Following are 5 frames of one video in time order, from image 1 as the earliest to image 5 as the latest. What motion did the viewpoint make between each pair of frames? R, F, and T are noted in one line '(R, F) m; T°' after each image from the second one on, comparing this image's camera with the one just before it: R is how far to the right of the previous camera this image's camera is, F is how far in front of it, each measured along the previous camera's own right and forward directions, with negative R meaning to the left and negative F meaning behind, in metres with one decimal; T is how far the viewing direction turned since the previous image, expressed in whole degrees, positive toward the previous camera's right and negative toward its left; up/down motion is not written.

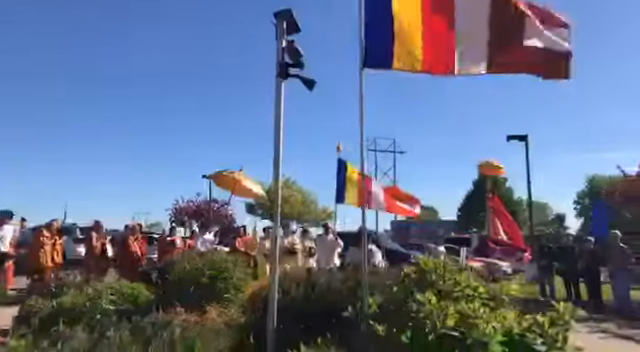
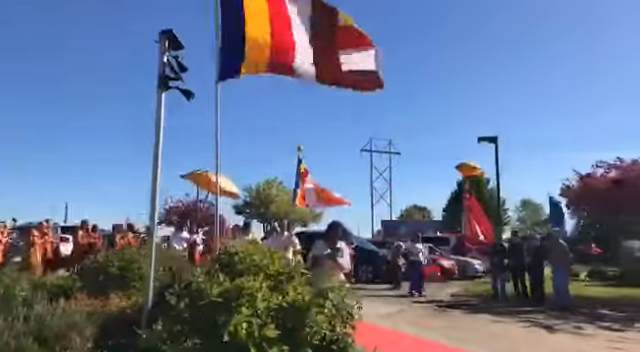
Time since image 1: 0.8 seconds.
(+1.3, -0.6) m; 0°
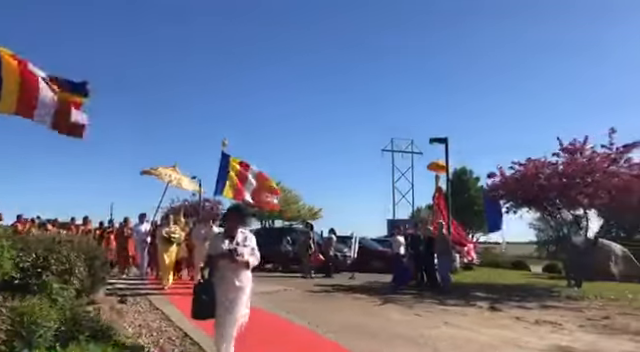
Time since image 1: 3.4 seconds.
(+4.0, -1.6) m; -4°
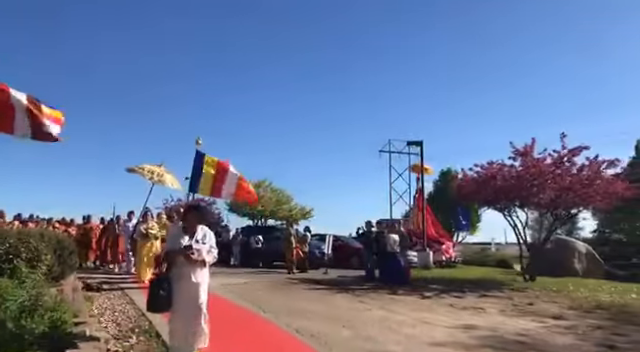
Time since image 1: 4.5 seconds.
(+1.1, -1.1) m; 0°
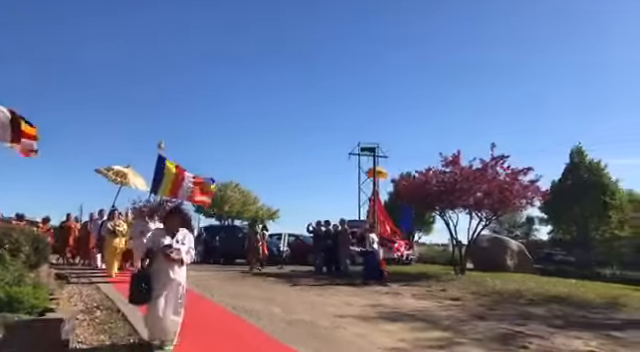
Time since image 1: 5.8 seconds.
(+0.8, -1.9) m; +3°
